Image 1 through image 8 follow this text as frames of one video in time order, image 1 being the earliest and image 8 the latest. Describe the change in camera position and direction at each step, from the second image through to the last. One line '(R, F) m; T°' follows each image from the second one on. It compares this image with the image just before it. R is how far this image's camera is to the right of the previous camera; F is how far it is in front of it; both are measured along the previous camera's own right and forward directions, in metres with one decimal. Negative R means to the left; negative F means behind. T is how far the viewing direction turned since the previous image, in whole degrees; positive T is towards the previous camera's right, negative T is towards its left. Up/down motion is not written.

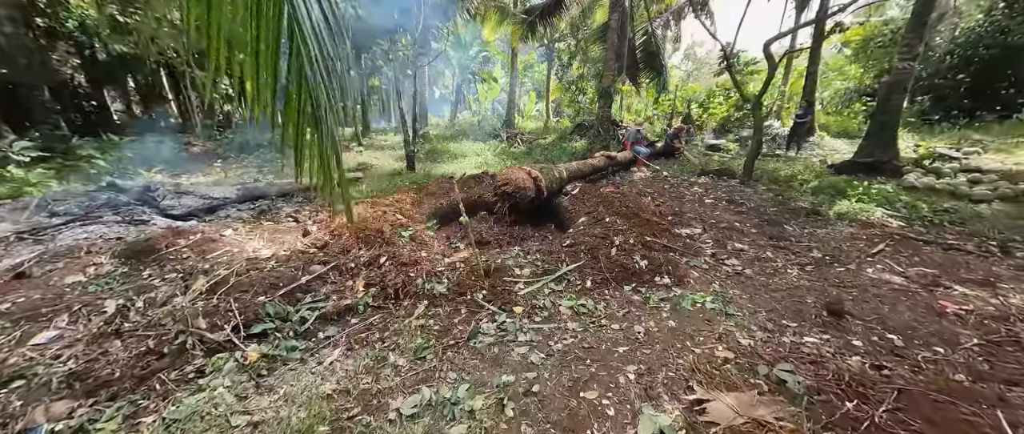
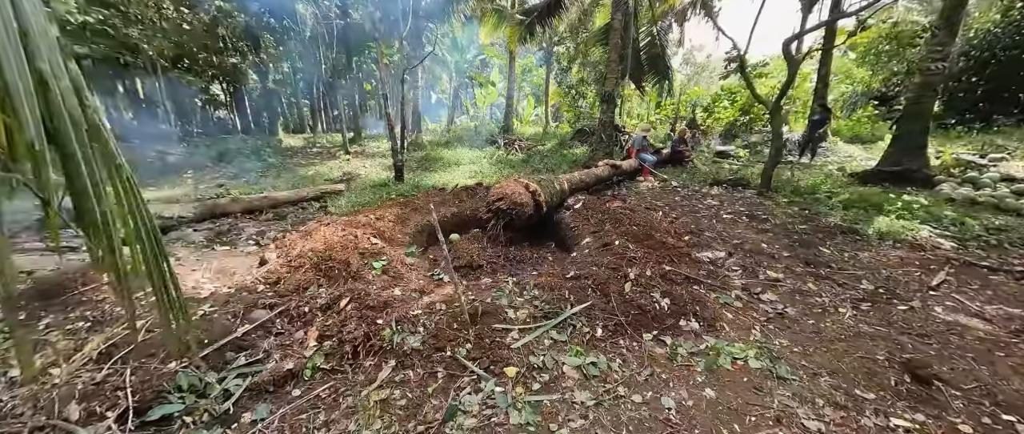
(+0.1, +0.6) m; 0°
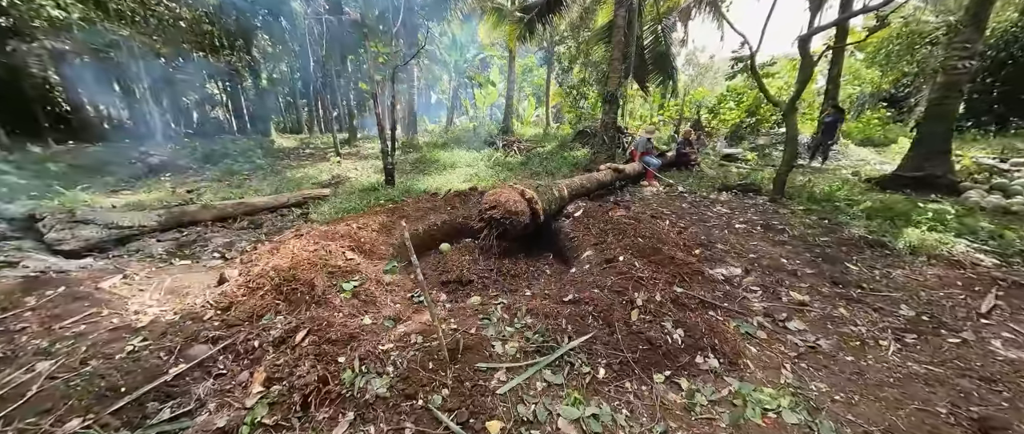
(+0.1, +0.4) m; 0°
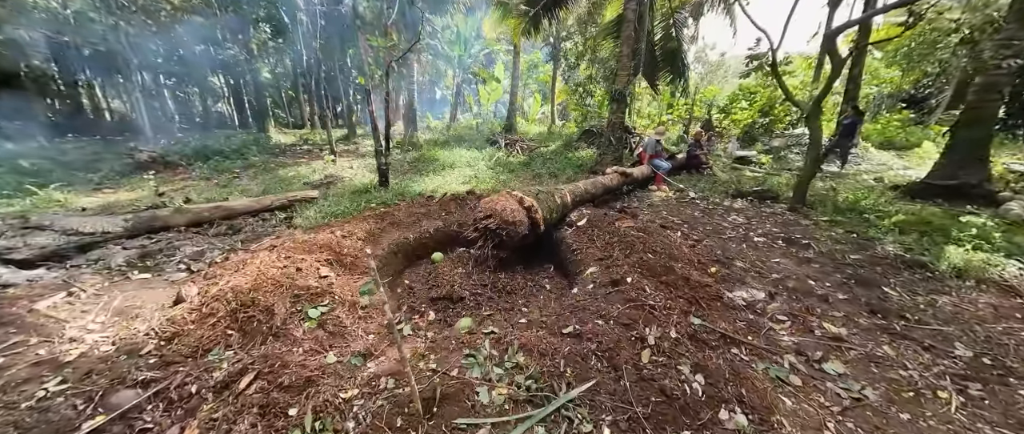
(+0.1, +0.3) m; -1°
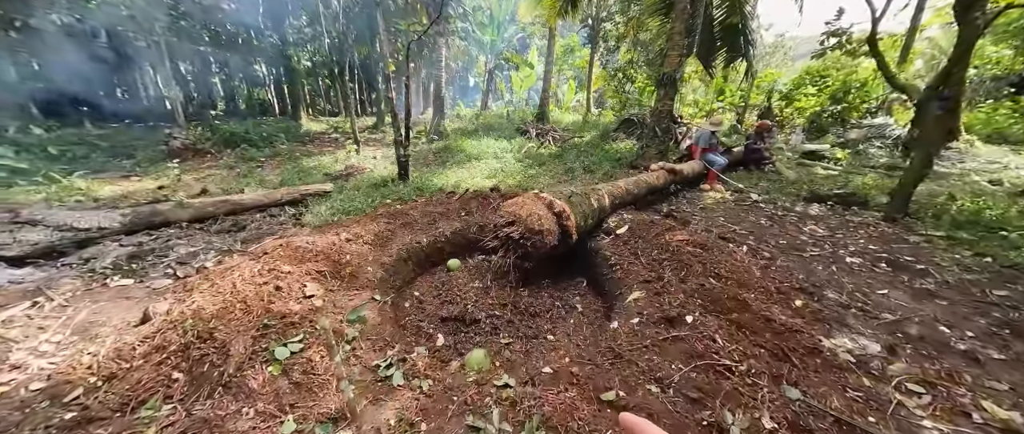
(0.0, +0.6) m; -5°
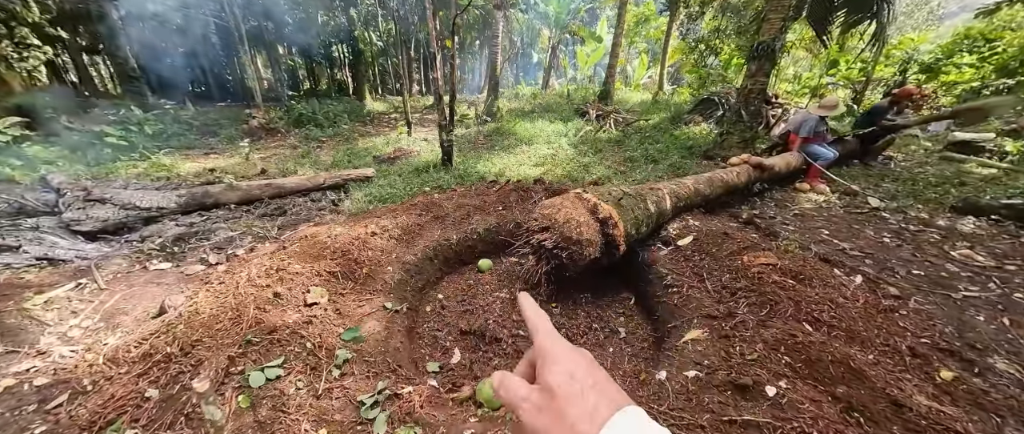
(+0.2, +0.5) m; -10°
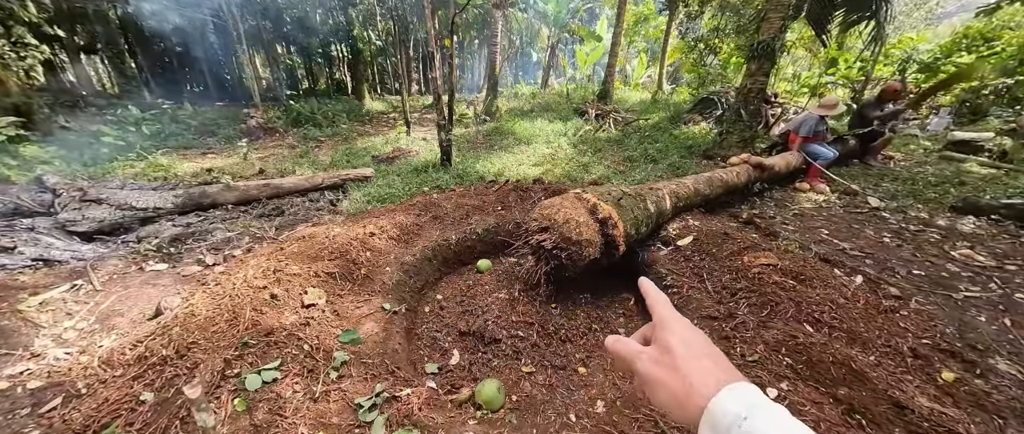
(0.0, 0.0) m; 0°
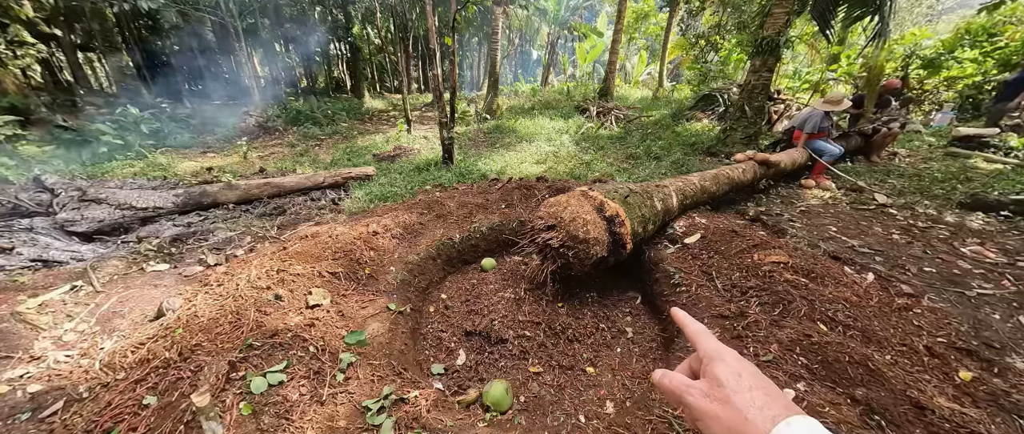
(0.0, 0.0) m; 0°
